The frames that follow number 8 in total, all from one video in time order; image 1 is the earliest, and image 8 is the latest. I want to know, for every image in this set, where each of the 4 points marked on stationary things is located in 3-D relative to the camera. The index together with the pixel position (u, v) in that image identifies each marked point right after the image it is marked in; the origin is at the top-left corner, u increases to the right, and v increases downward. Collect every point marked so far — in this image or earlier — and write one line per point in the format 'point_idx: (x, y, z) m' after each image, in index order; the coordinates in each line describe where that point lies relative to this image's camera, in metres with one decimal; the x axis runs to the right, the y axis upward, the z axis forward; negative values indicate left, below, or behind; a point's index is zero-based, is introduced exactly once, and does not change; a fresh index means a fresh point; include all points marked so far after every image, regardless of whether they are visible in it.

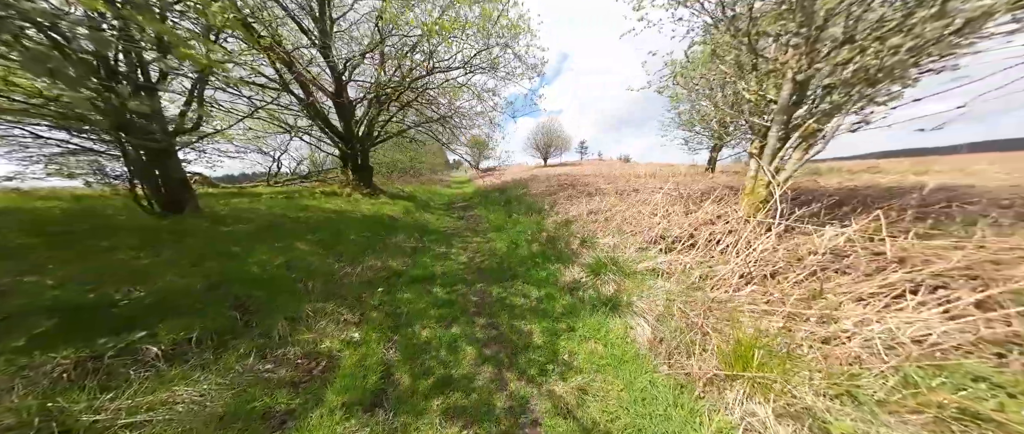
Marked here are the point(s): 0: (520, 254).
0: (+0.5, -0.8, +5.1) m
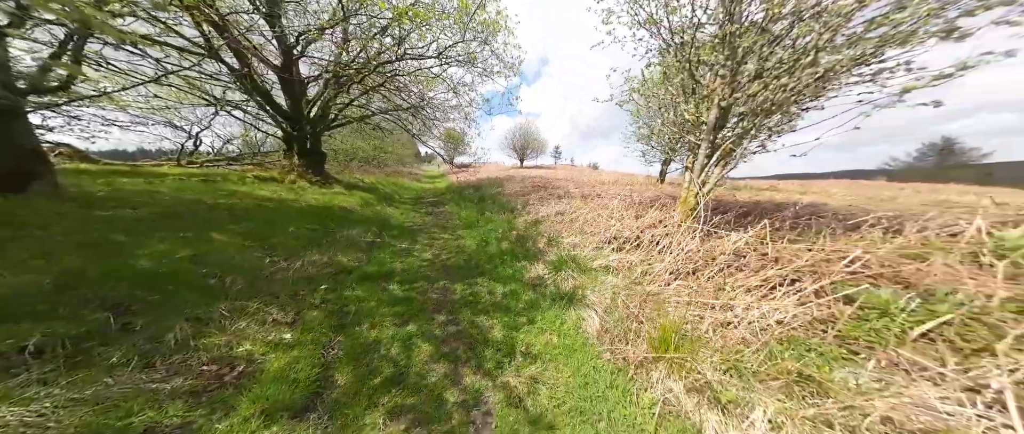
0: (-0.3, -0.8, +5.2) m
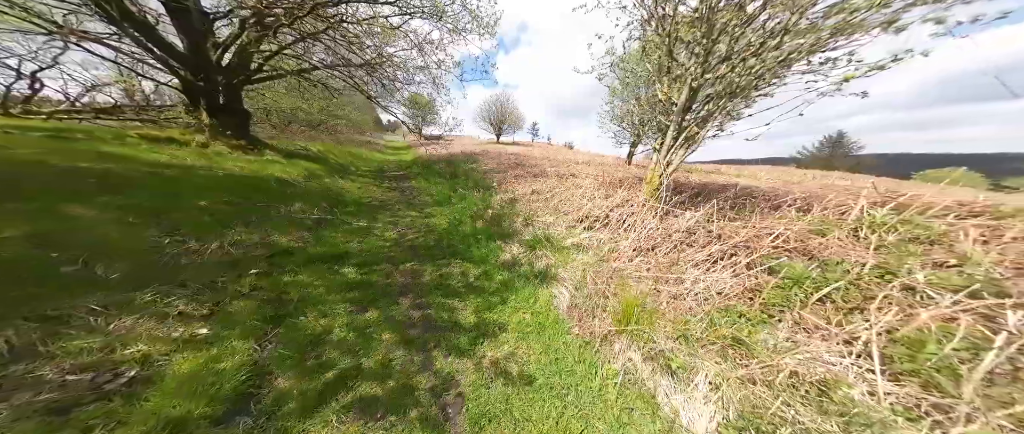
0: (-1.1, -0.3, +5.0) m
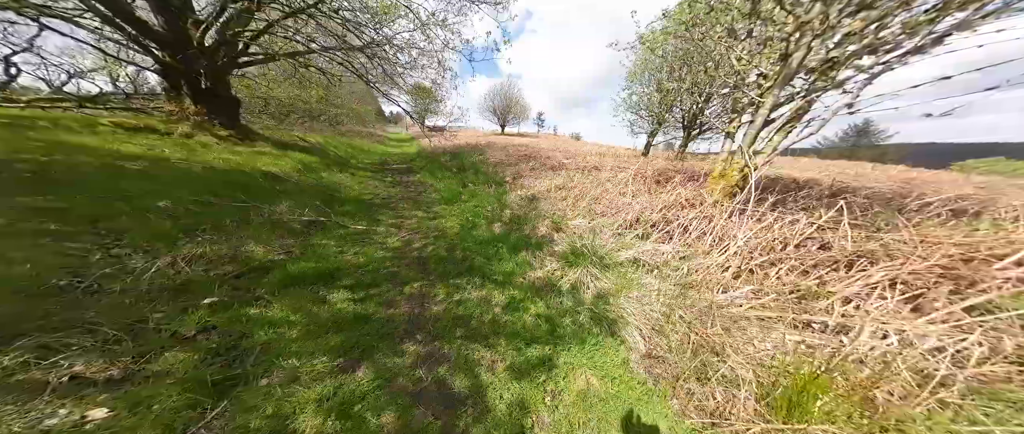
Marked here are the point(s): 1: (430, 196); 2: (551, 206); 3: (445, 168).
0: (-0.6, -0.4, +4.1) m
1: (-2.3, +0.6, +6.6) m
2: (+0.8, +0.2, +5.0) m
3: (-2.7, +1.9, +9.5) m
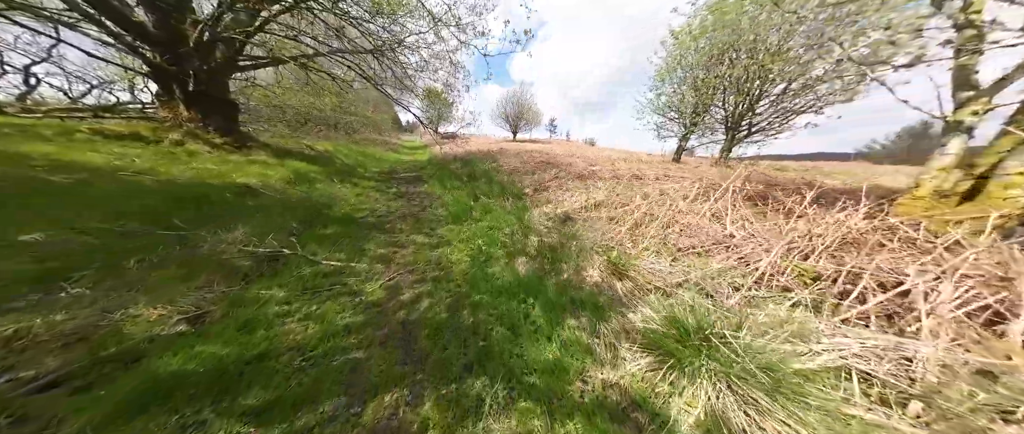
0: (-0.2, -0.8, +2.7) m
1: (-1.7, +0.1, +5.3) m
2: (+1.3, -0.2, +3.5) m
3: (-1.9, +1.4, +8.3) m
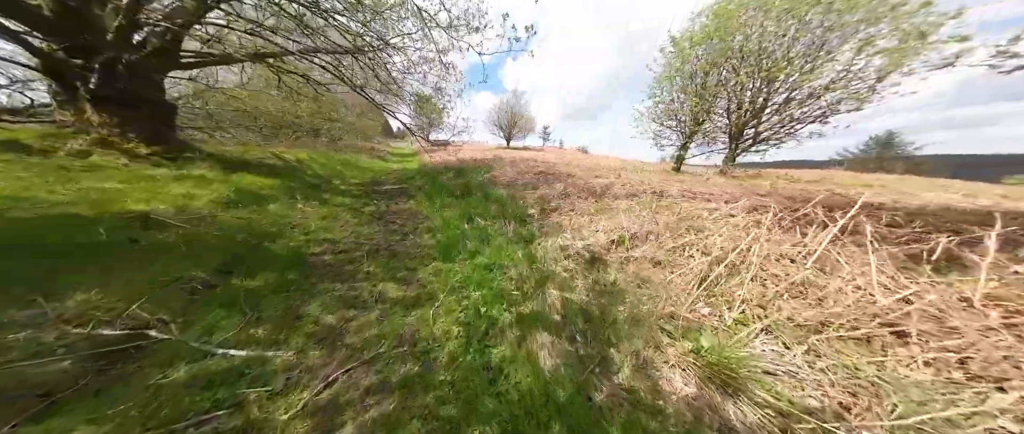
0: (0.0, -1.2, +1.6) m
1: (-1.6, -0.4, +4.2) m
2: (+1.4, -0.7, +2.4) m
3: (-2.0, +0.7, +7.1) m
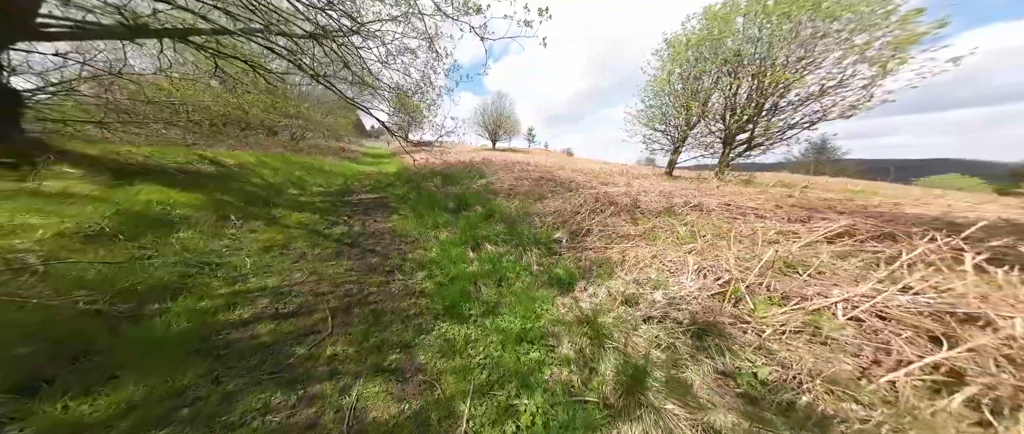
0: (+0.6, -1.5, +0.5) m
1: (-1.3, -0.8, +2.9) m
2: (+1.9, -1.0, +1.5) m
3: (-1.9, +0.3, +5.9) m
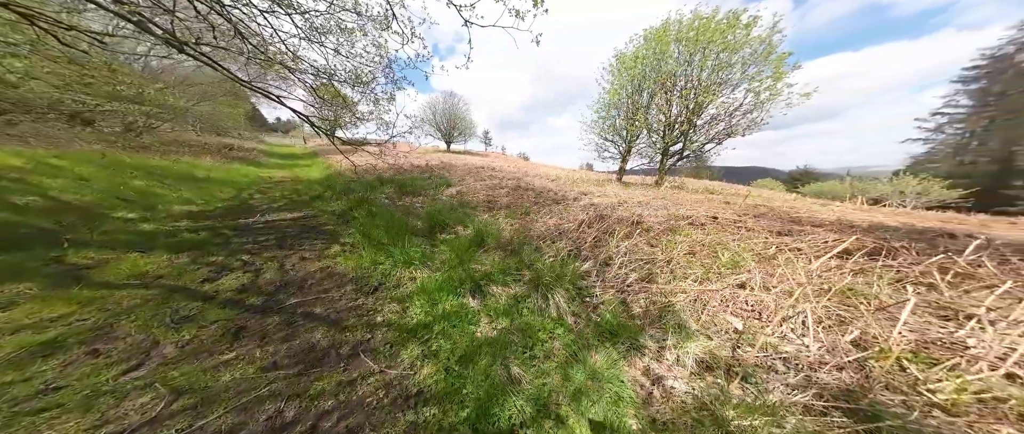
0: (+1.5, -1.8, -0.2) m
1: (-0.8, -1.2, +1.7) m
2: (+2.6, -1.3, +1.1) m
3: (-2.2, -0.1, +4.5) m
